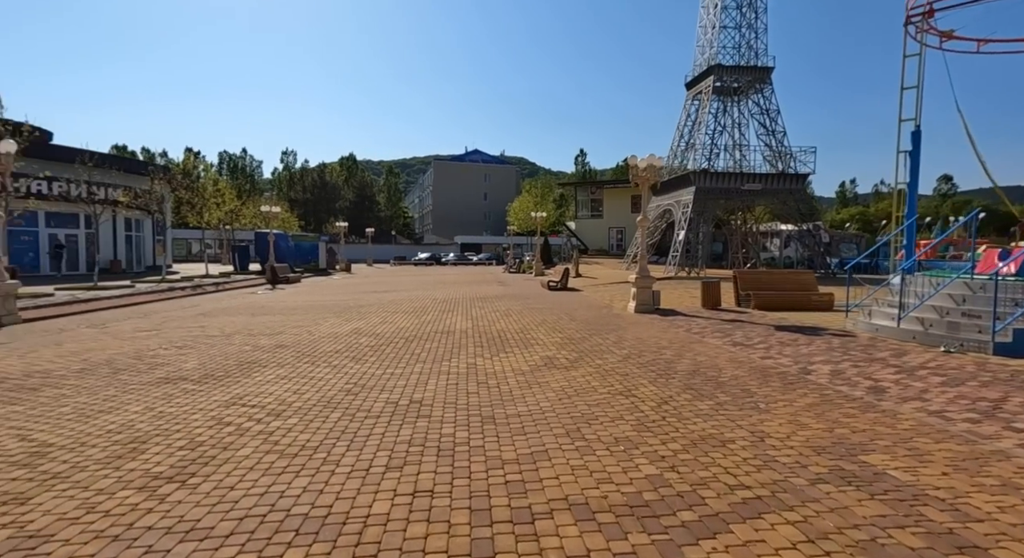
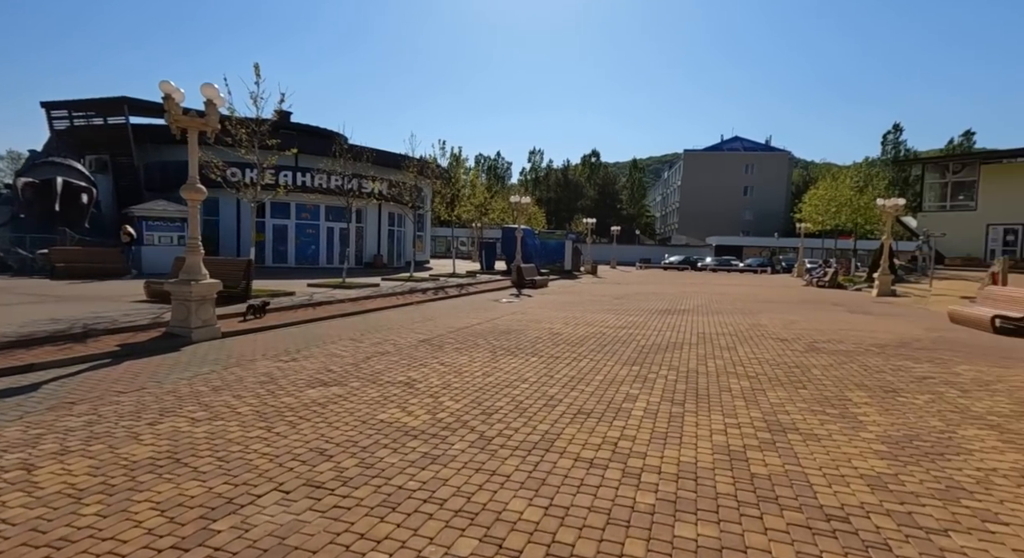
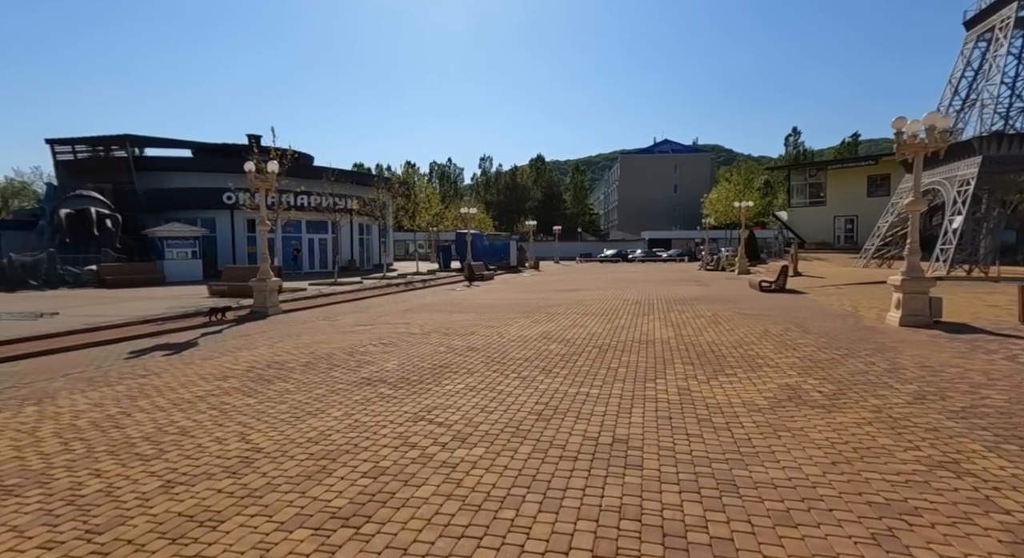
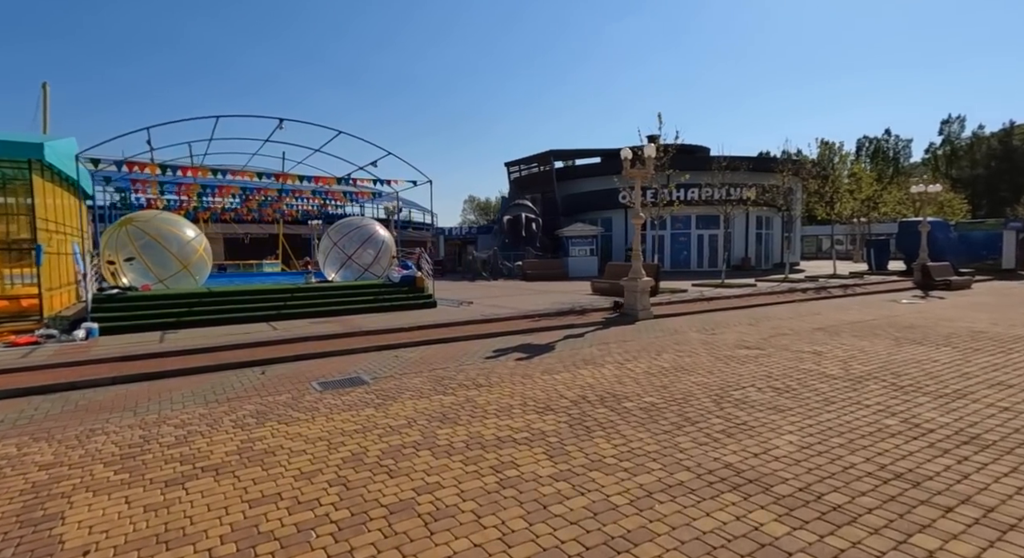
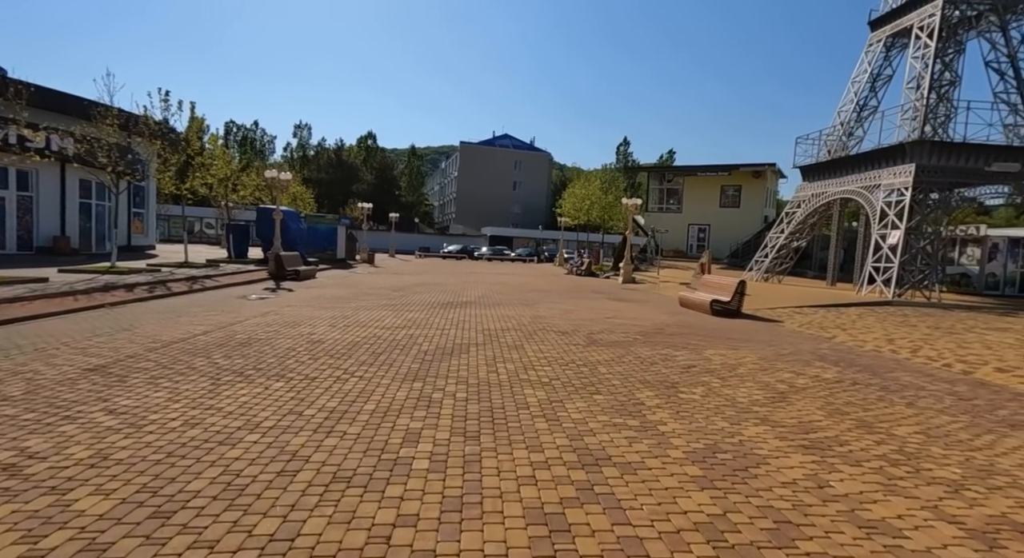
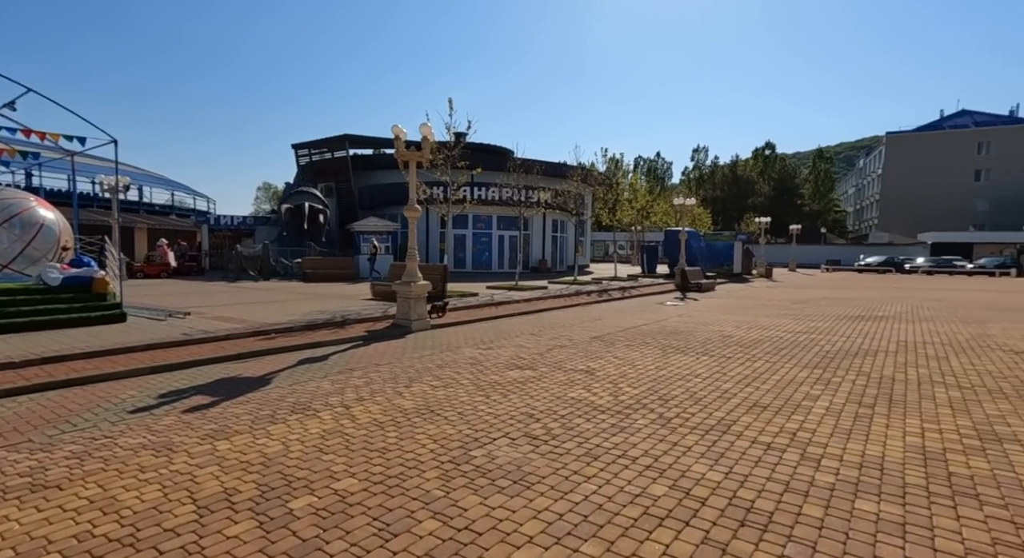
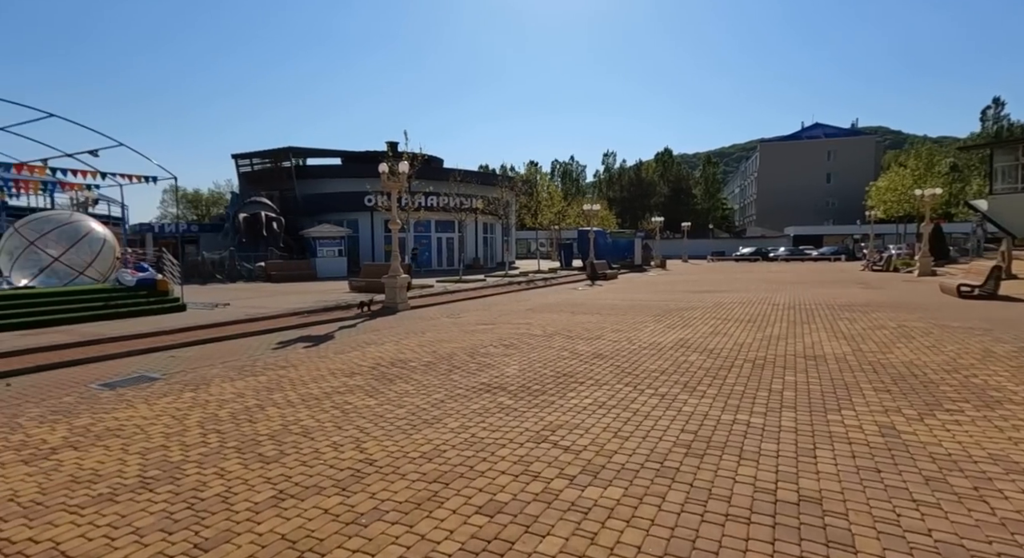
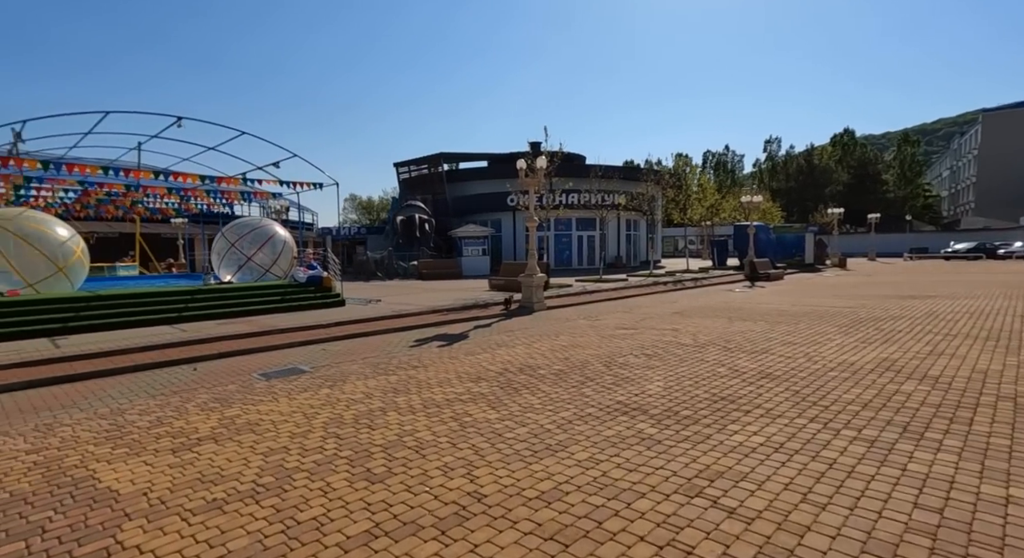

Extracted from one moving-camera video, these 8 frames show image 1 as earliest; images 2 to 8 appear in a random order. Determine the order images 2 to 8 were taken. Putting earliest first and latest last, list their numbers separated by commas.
3, 7, 8, 4, 6, 2, 5
